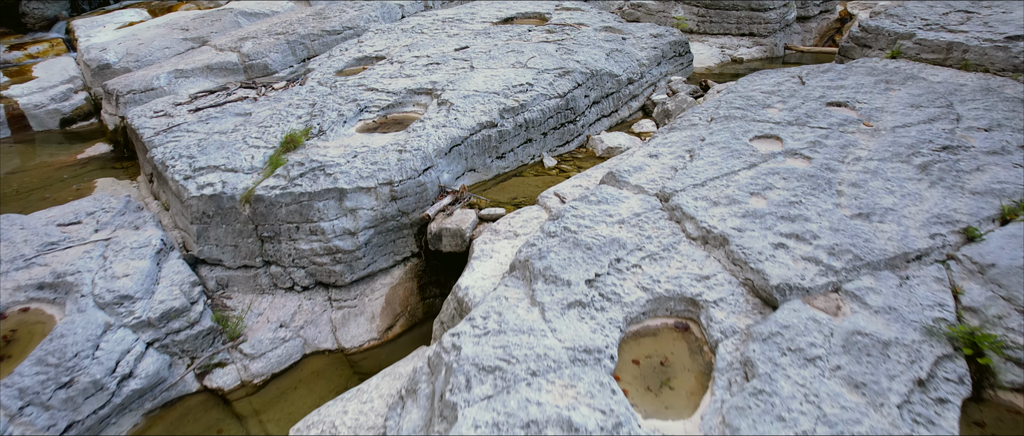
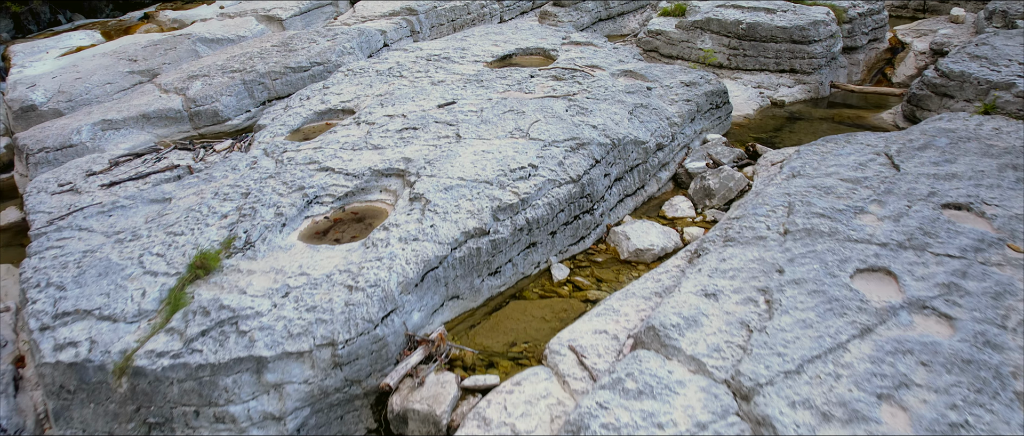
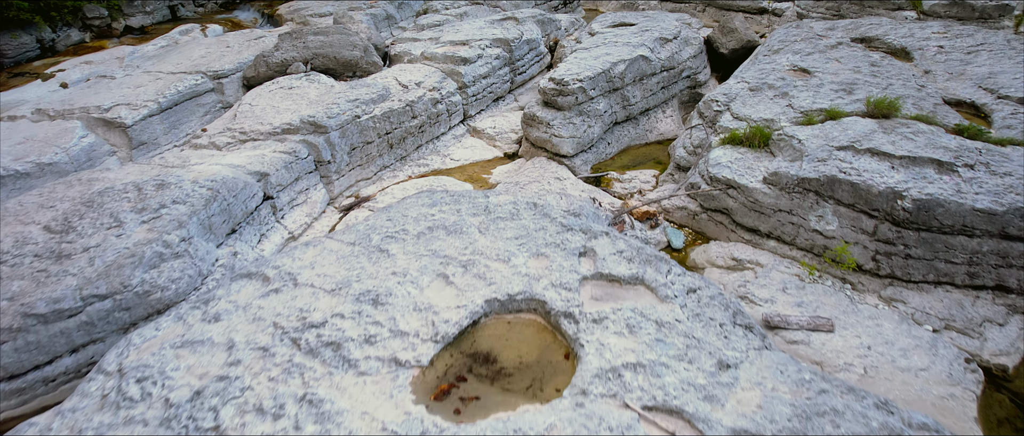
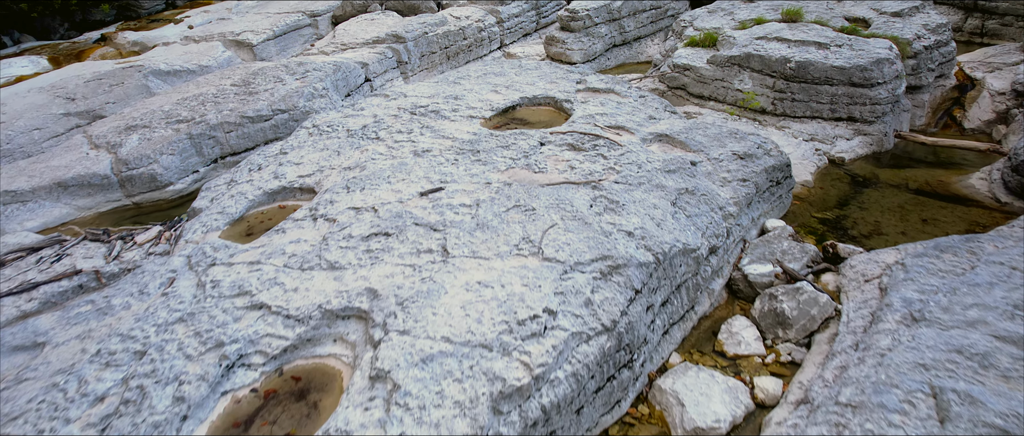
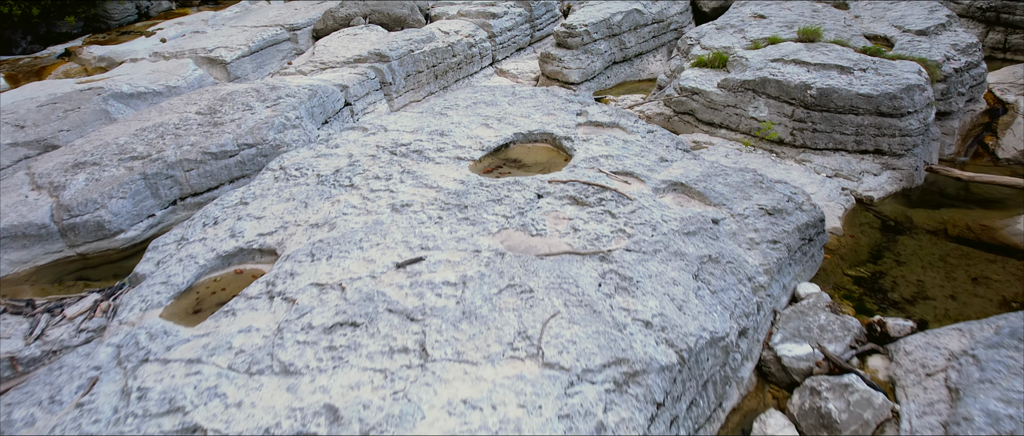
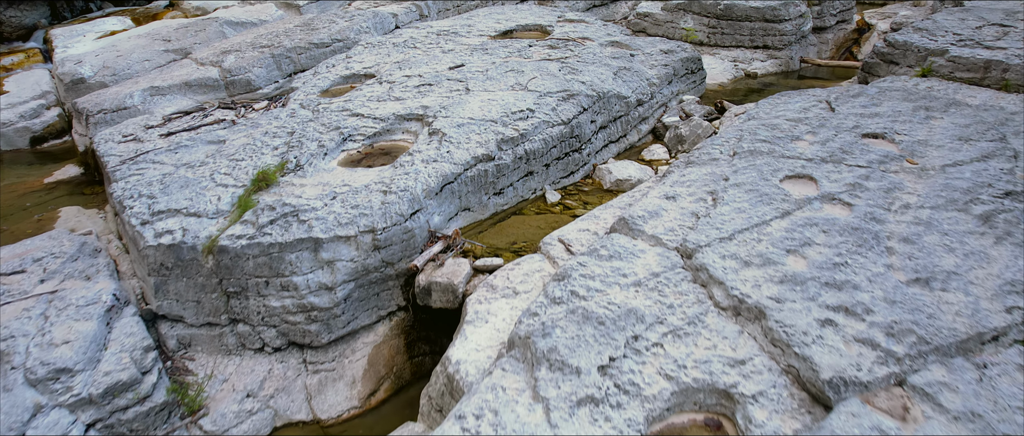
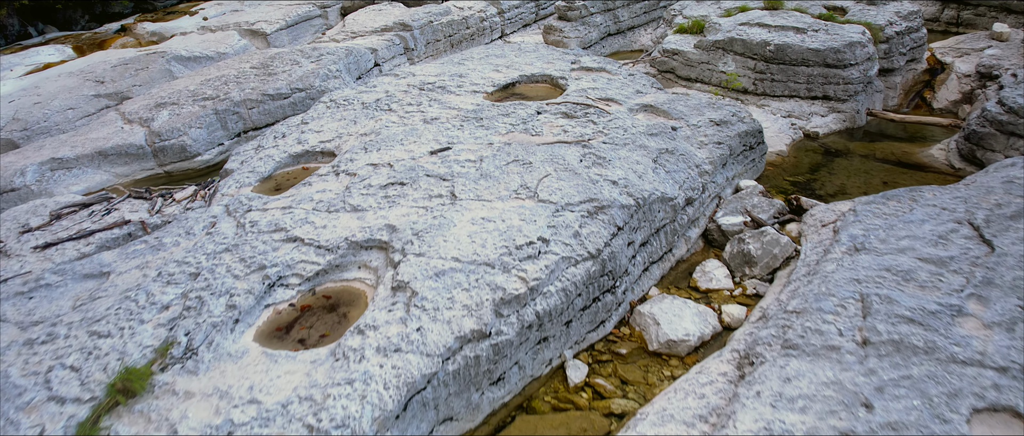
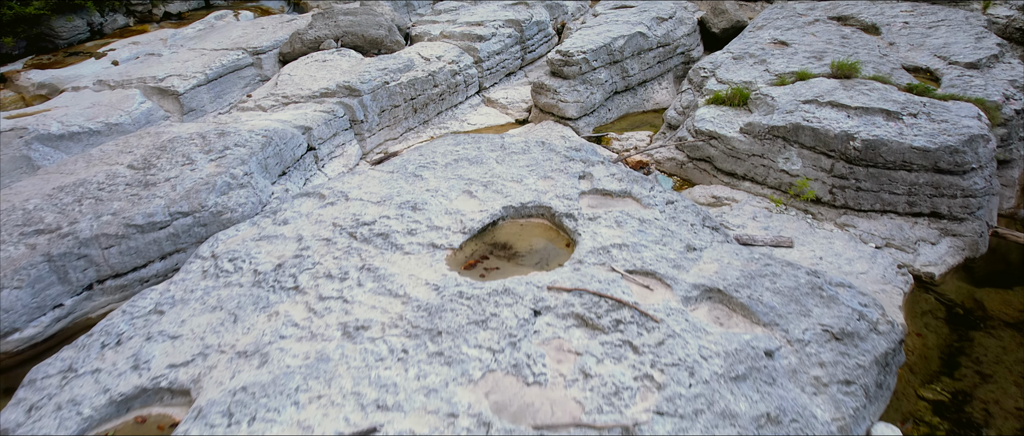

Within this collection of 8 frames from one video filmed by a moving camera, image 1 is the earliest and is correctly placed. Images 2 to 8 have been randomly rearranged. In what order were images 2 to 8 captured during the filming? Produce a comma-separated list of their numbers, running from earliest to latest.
6, 2, 7, 4, 5, 8, 3
